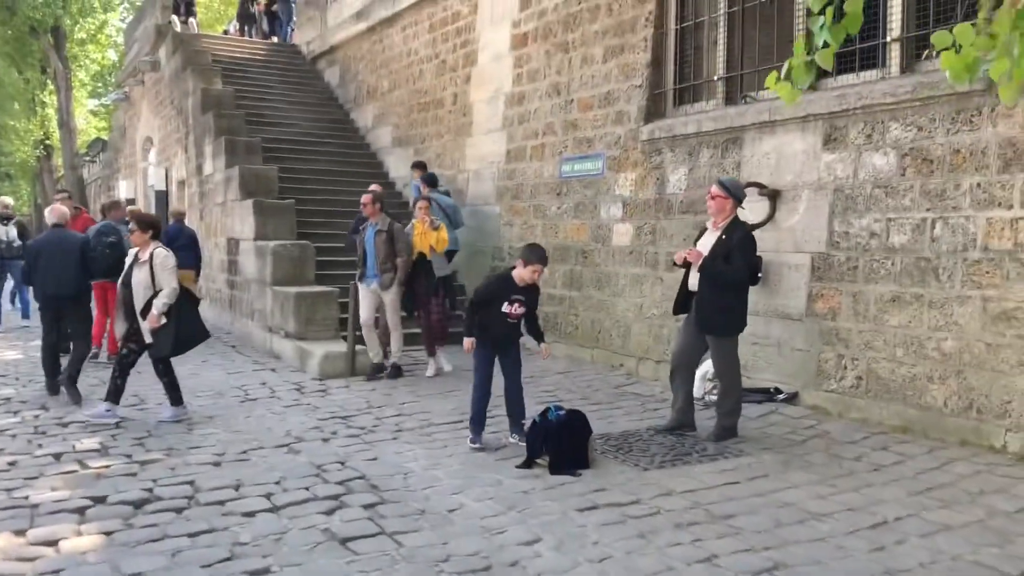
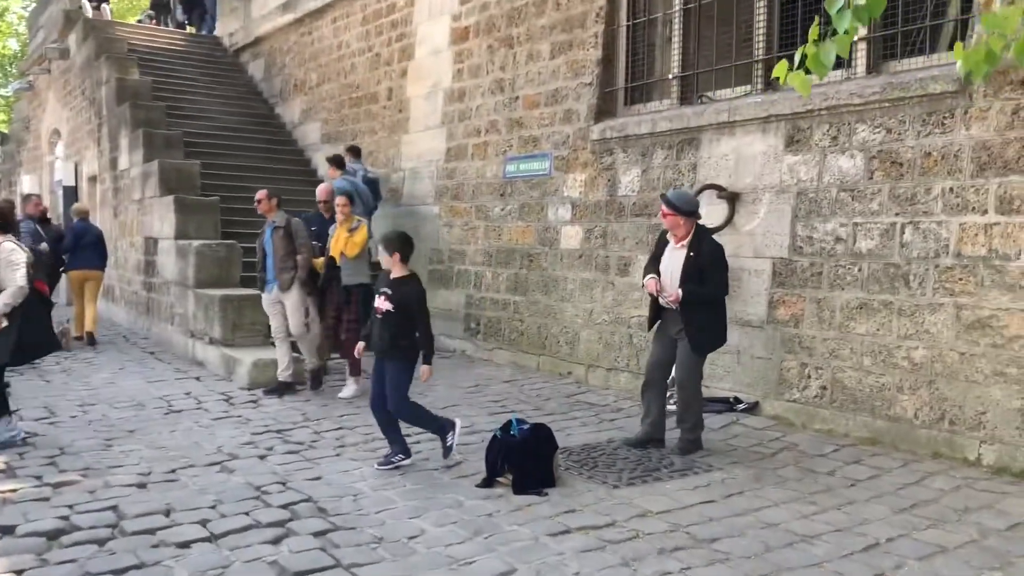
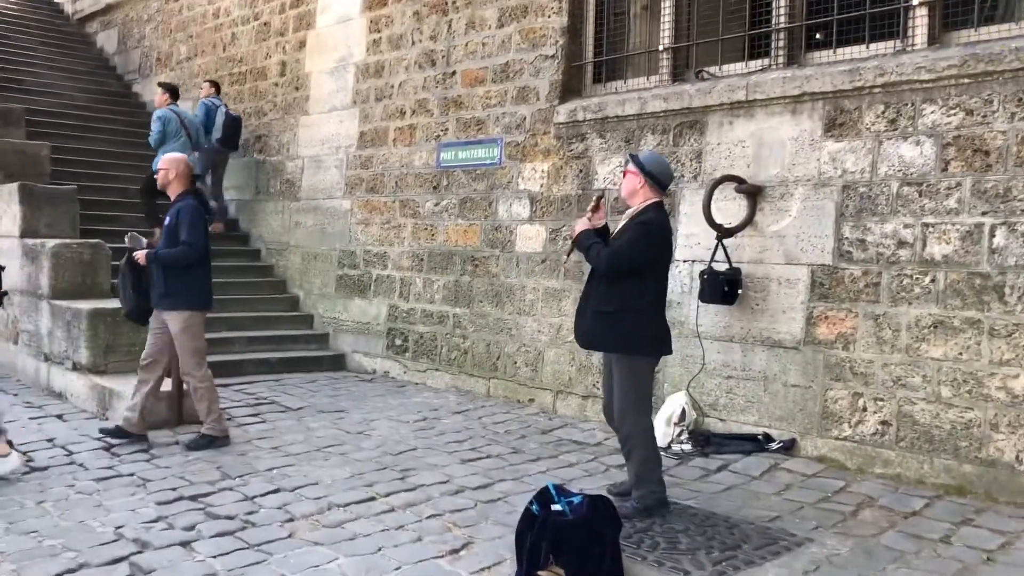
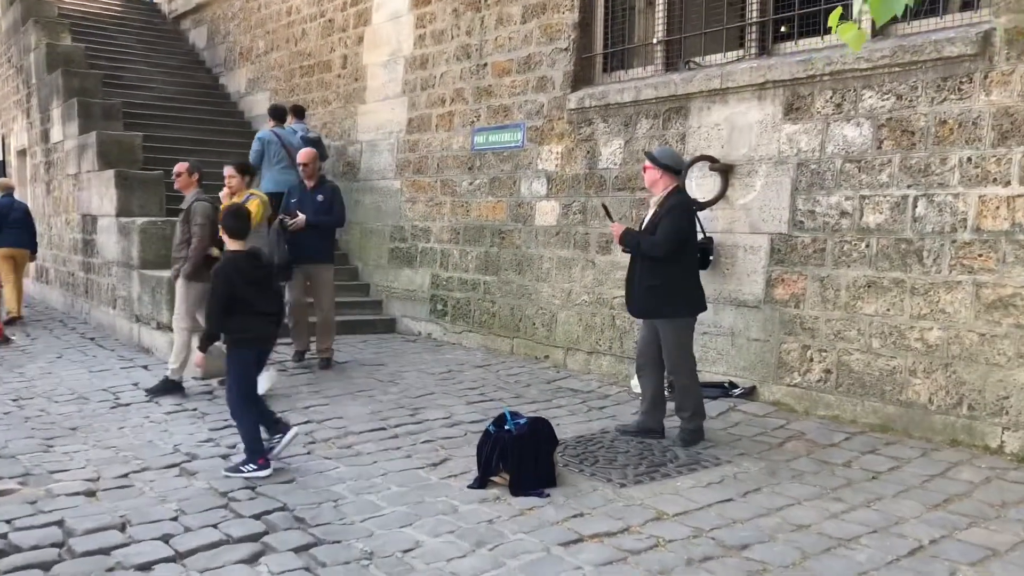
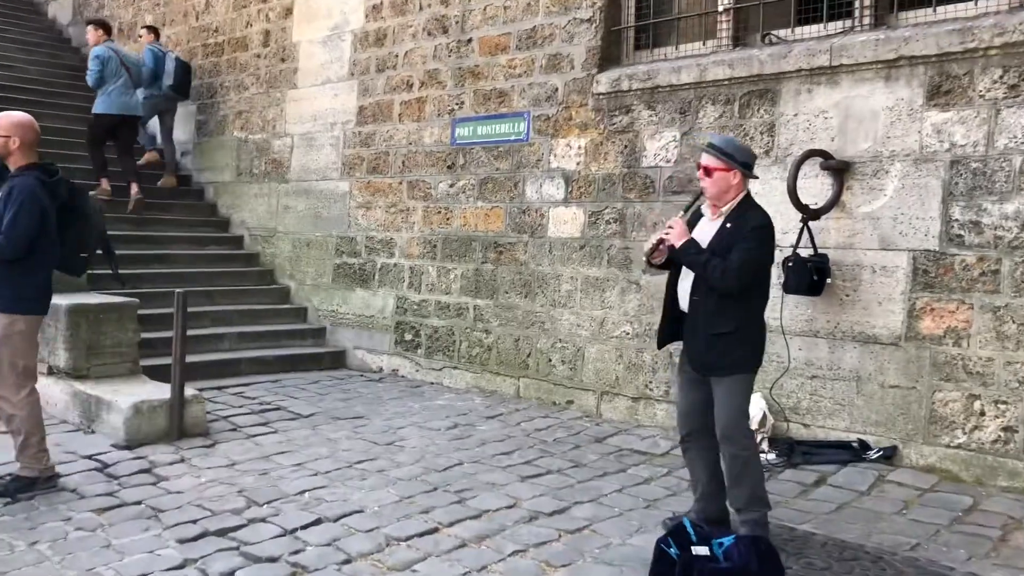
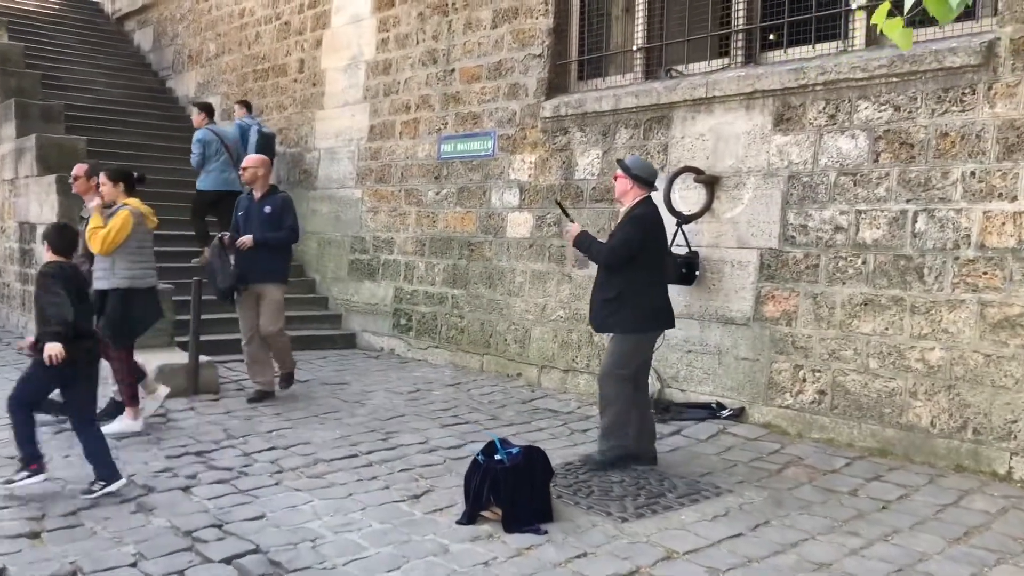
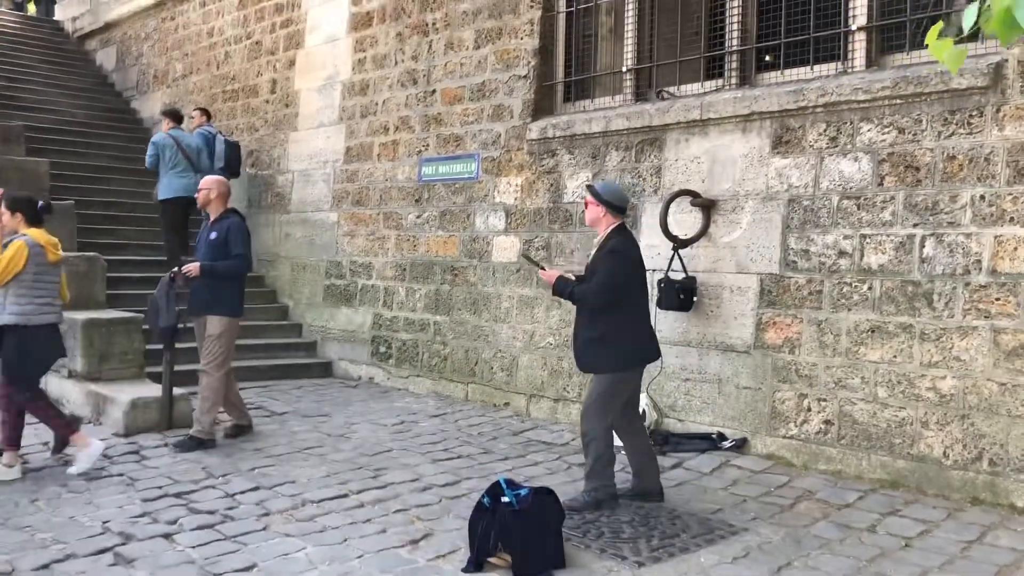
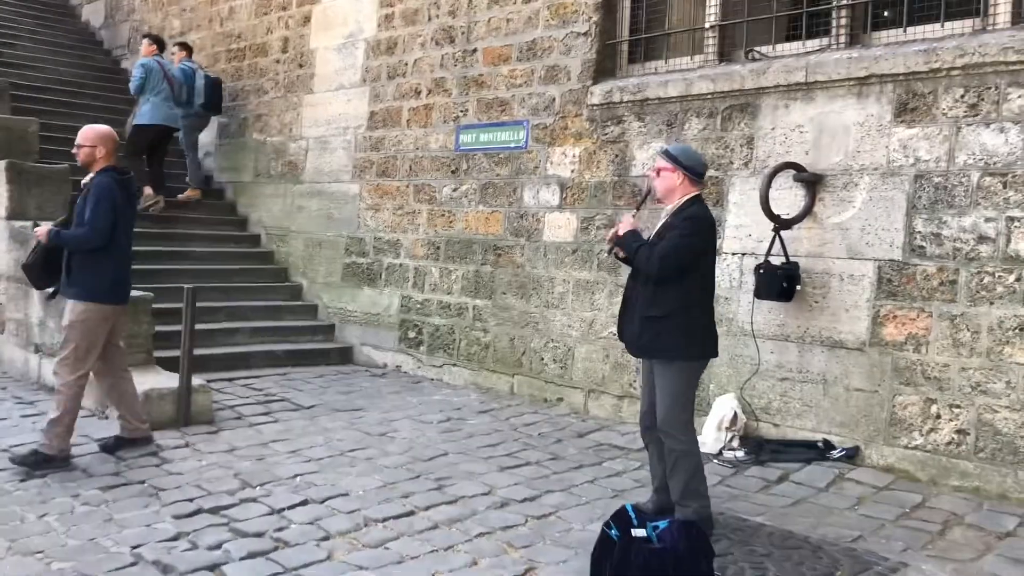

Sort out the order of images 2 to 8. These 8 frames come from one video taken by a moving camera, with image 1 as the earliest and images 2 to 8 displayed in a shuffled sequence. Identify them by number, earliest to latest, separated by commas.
2, 4, 6, 7, 3, 8, 5
